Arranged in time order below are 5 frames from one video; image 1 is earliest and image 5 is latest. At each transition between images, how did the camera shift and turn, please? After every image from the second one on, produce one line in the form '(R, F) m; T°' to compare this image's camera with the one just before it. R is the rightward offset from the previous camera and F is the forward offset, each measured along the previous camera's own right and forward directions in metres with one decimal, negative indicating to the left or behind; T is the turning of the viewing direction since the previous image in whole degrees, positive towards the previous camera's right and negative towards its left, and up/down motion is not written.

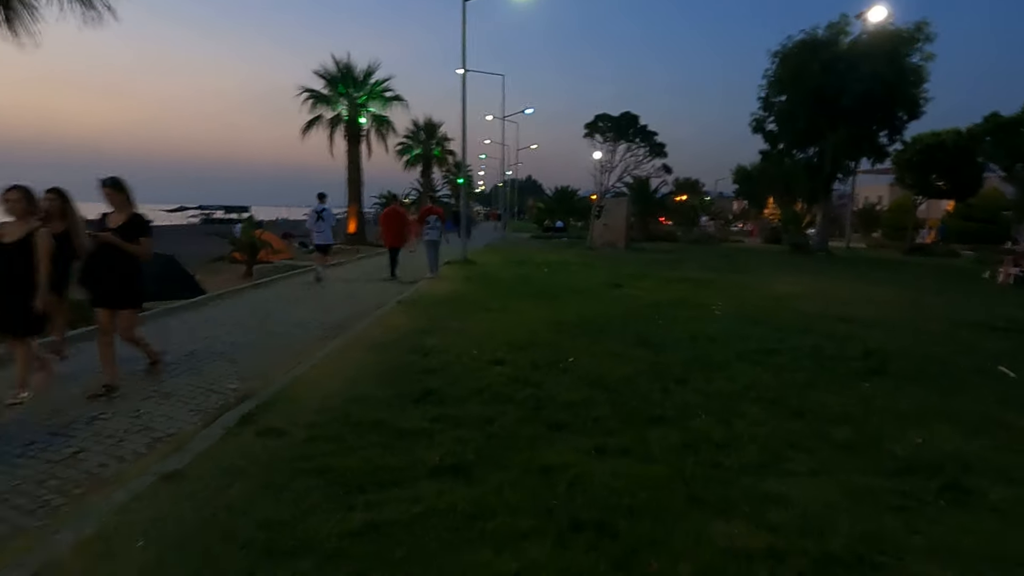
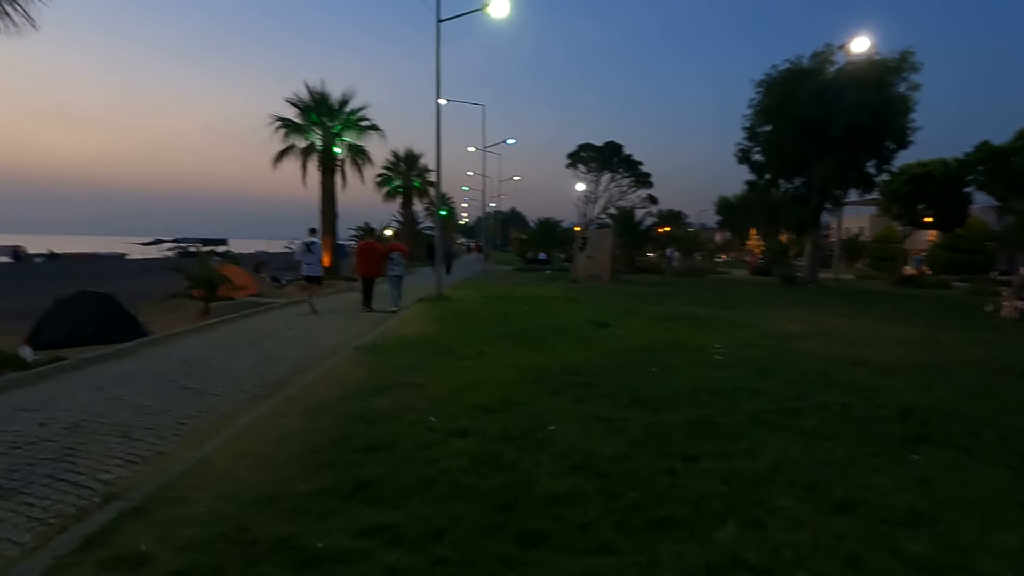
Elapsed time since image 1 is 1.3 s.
(+0.2, +1.6) m; +1°
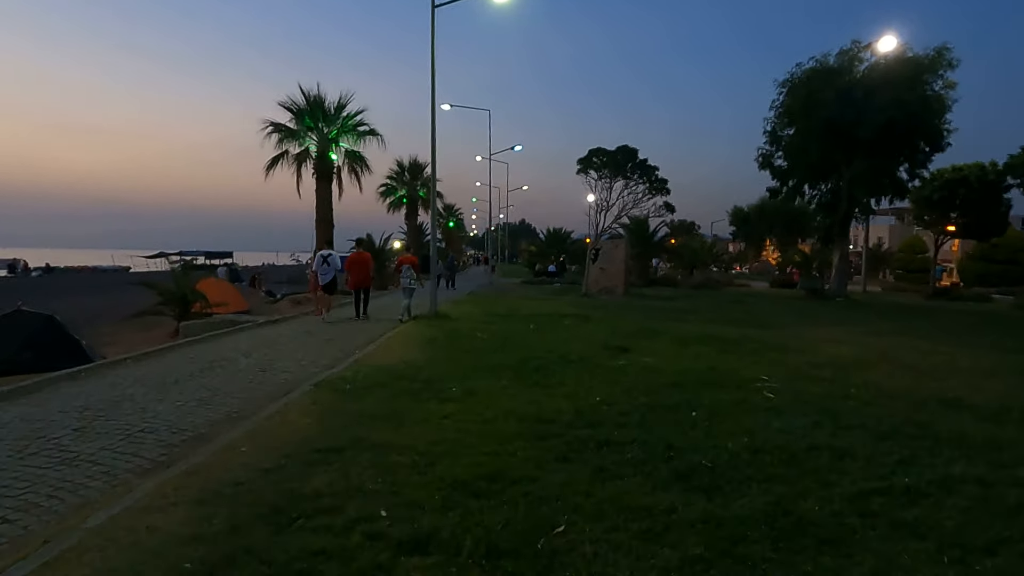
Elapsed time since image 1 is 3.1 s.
(+0.2, +2.4) m; -1°
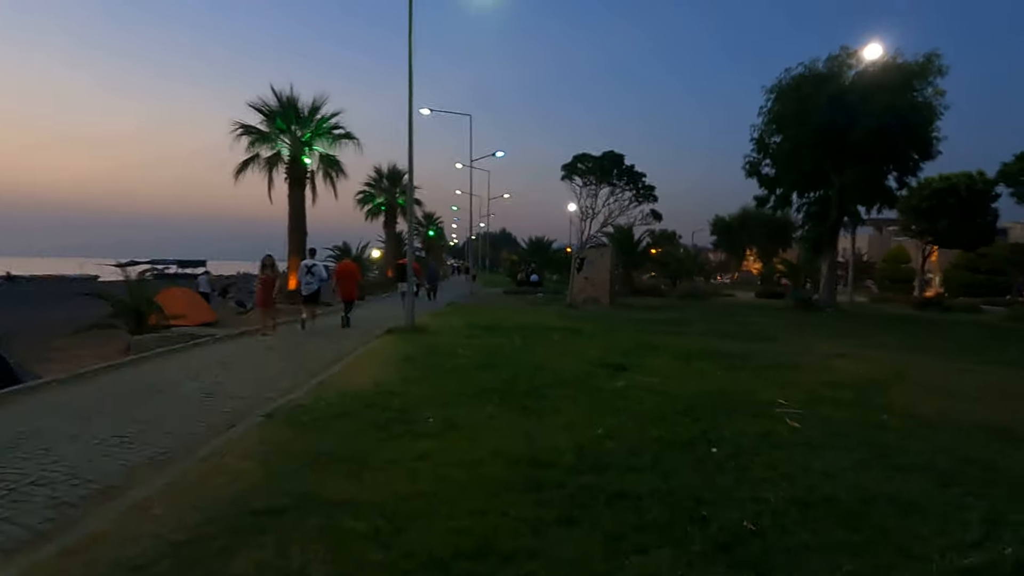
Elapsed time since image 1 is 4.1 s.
(-0.1, +1.4) m; +2°
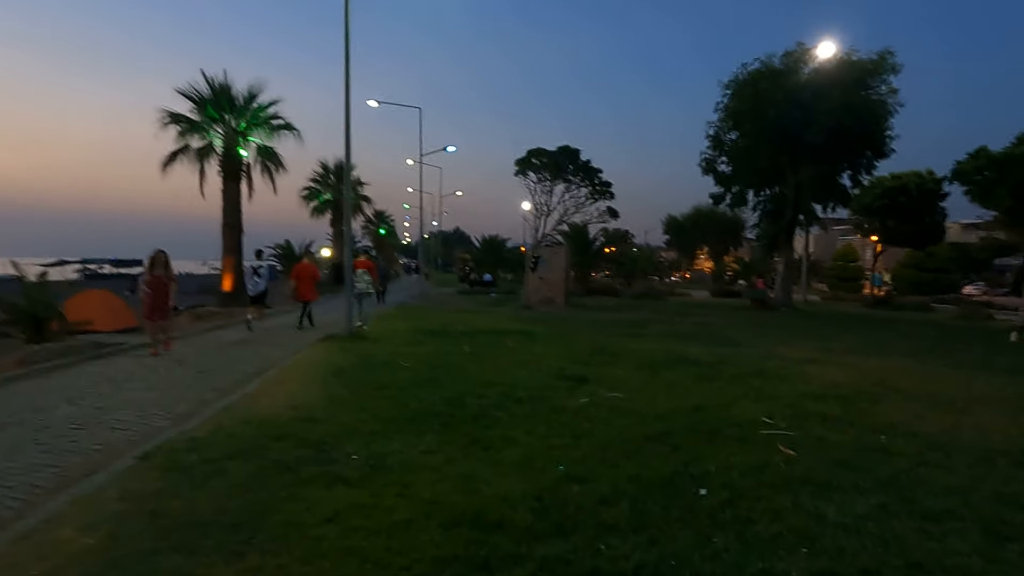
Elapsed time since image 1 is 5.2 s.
(+0.1, +1.5) m; +4°
